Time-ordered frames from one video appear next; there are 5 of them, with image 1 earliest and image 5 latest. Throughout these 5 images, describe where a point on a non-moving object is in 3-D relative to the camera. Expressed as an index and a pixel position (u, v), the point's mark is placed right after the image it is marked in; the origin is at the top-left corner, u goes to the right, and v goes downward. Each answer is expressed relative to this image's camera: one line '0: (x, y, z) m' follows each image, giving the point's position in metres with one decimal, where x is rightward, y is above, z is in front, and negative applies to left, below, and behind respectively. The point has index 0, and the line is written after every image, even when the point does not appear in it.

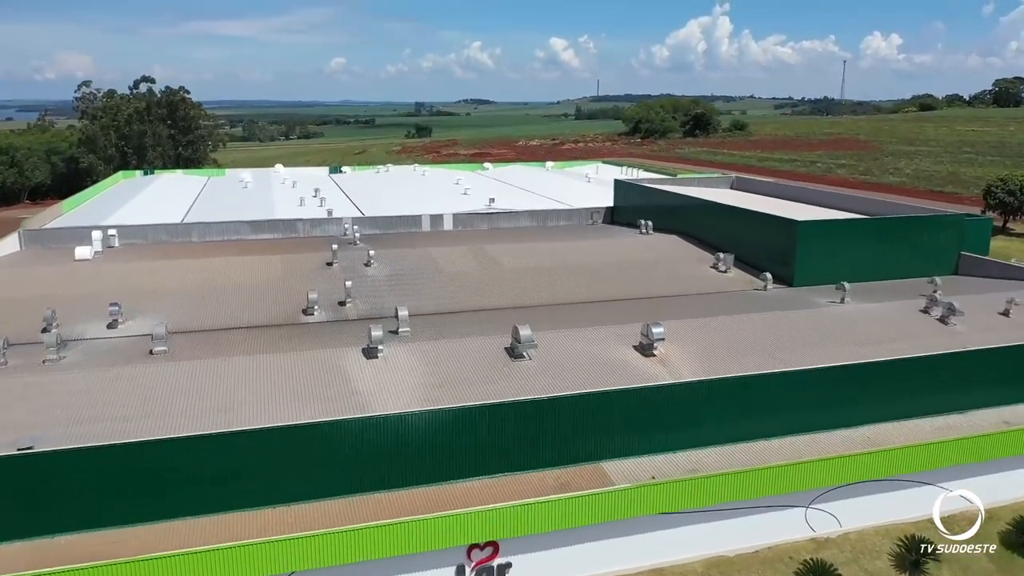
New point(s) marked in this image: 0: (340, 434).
0: (-3.7, -3.2, +15.9) m
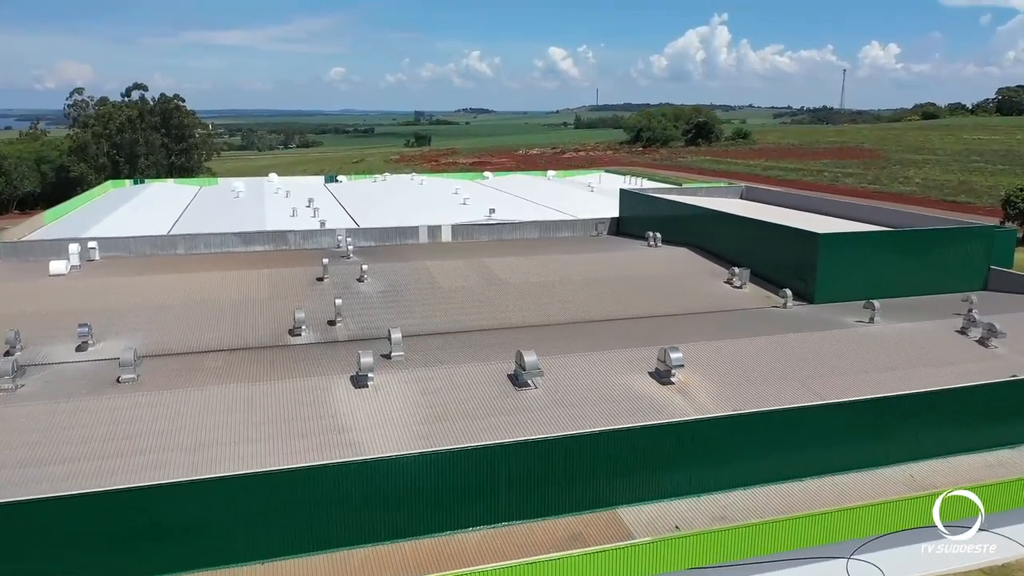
0: (-3.6, -3.6, +14.1) m
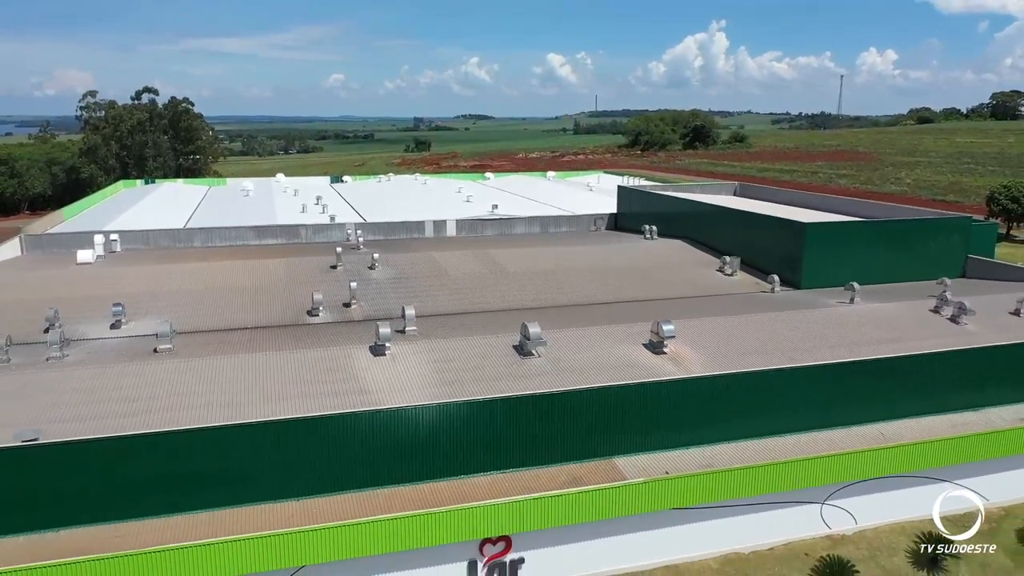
0: (-3.5, -3.0, +15.6) m
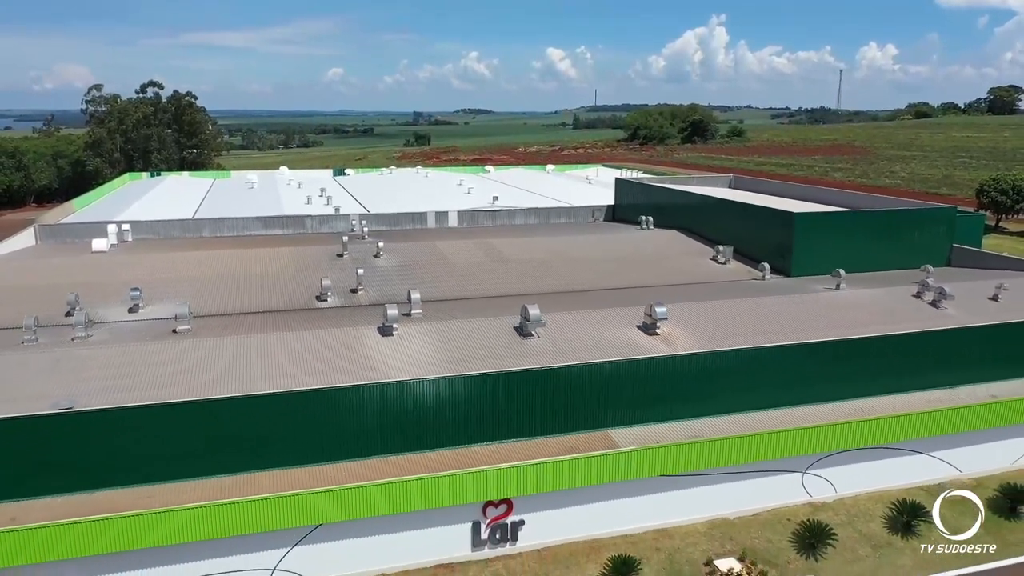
0: (-3.5, -2.6, +16.7) m
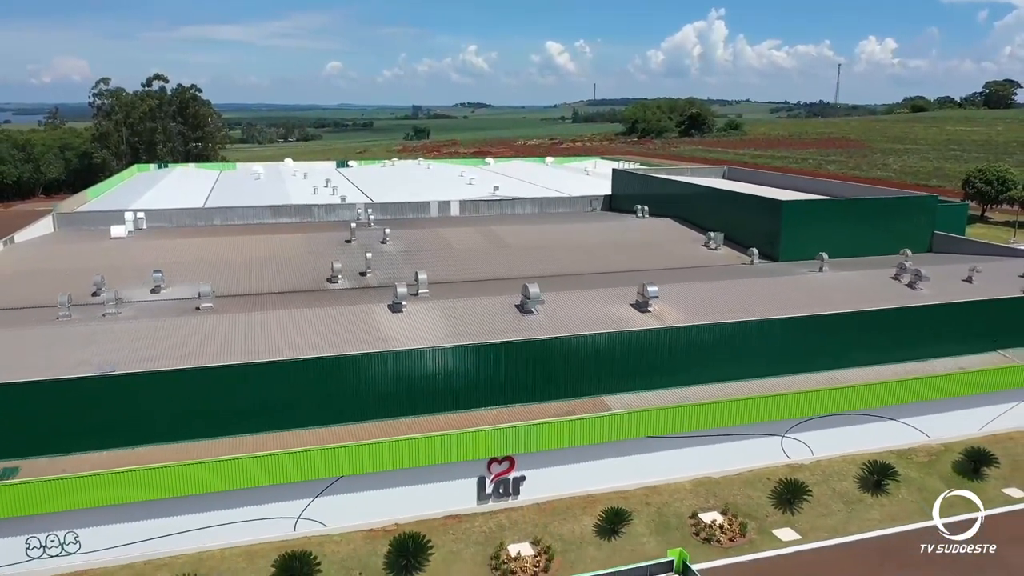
0: (-3.4, -2.0, +18.1) m
